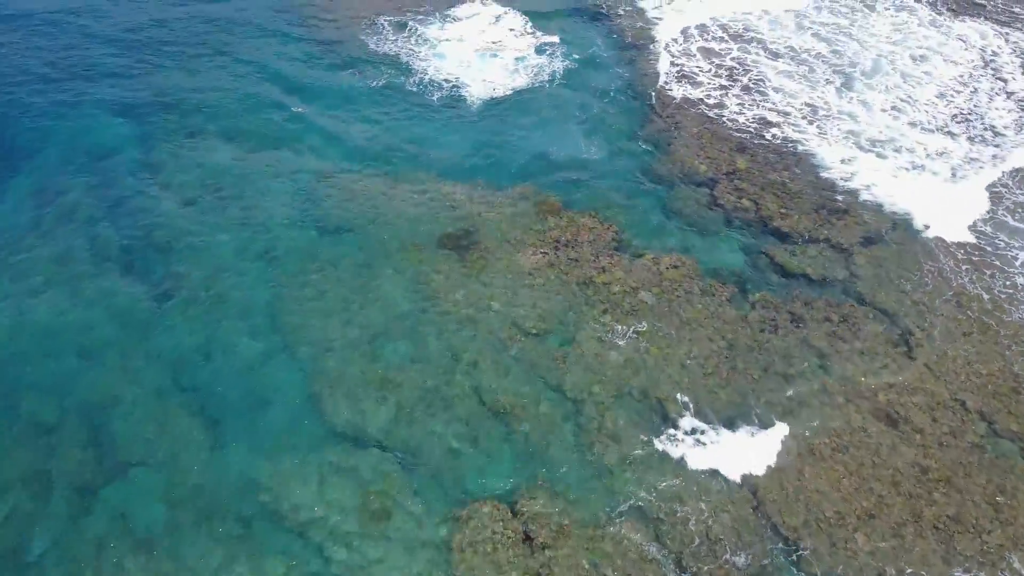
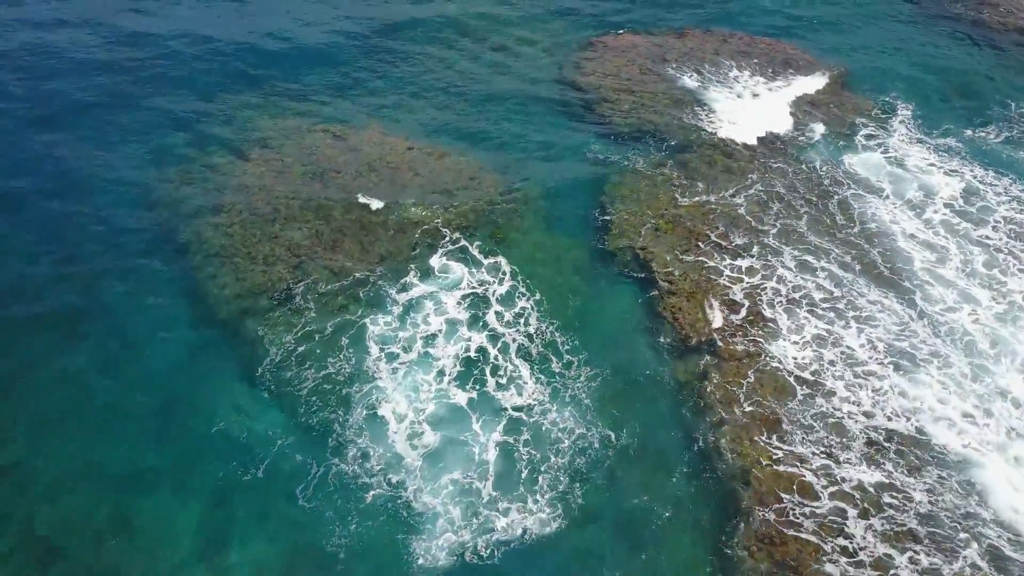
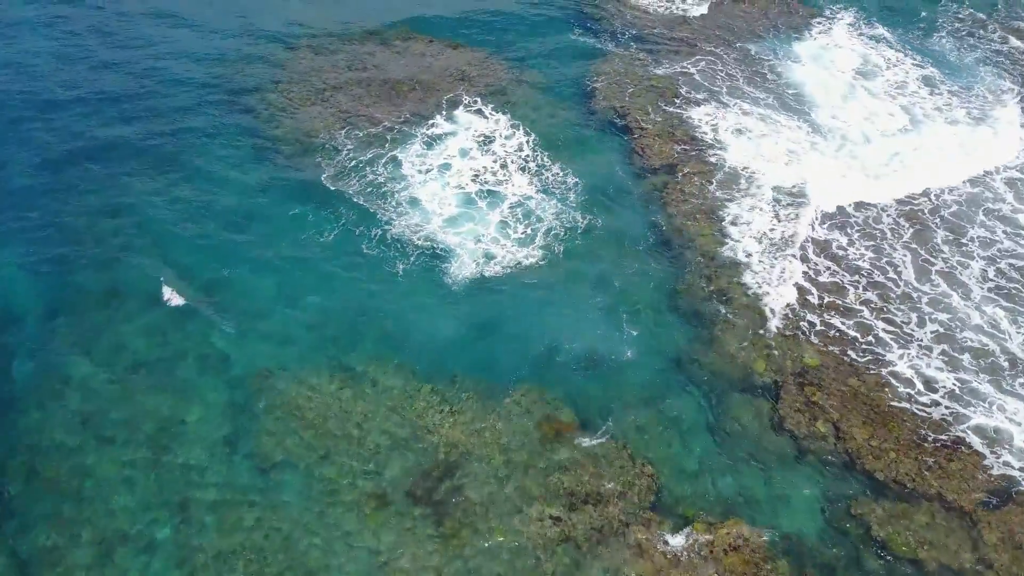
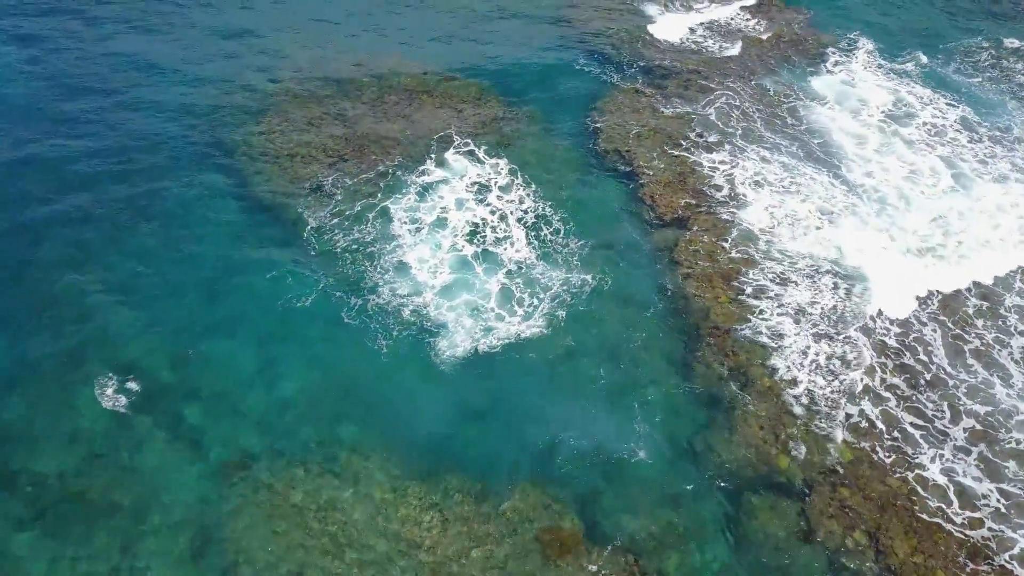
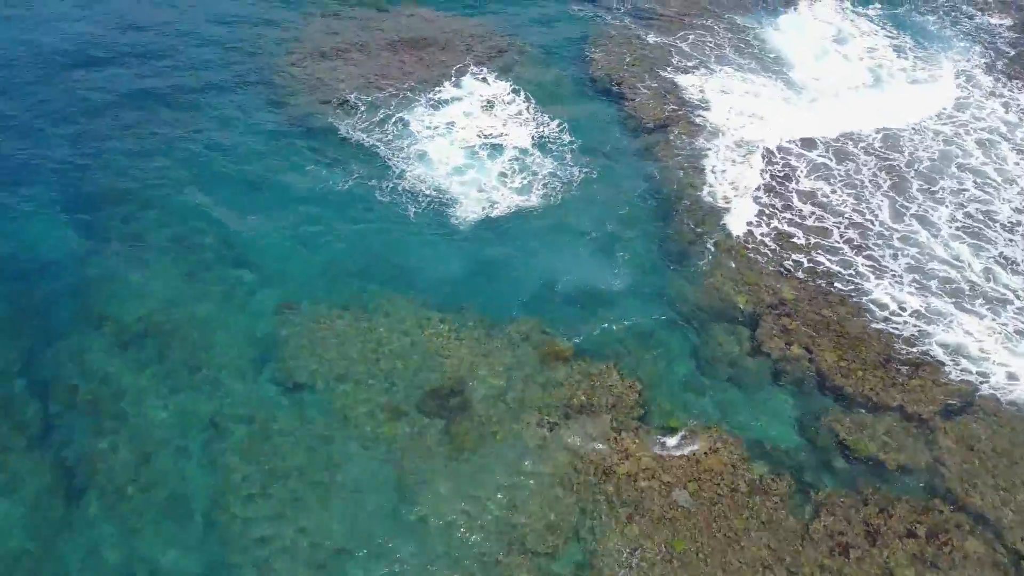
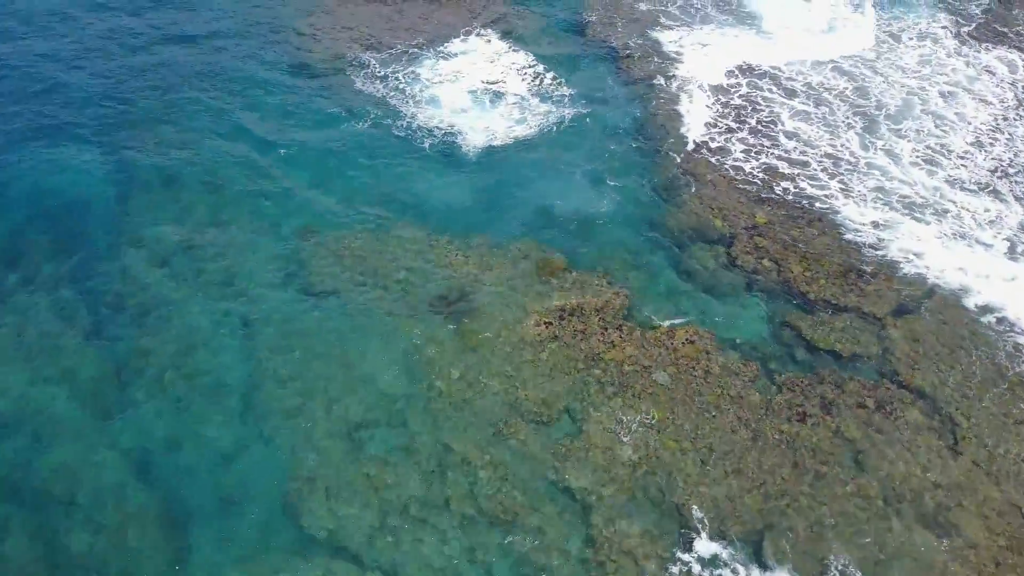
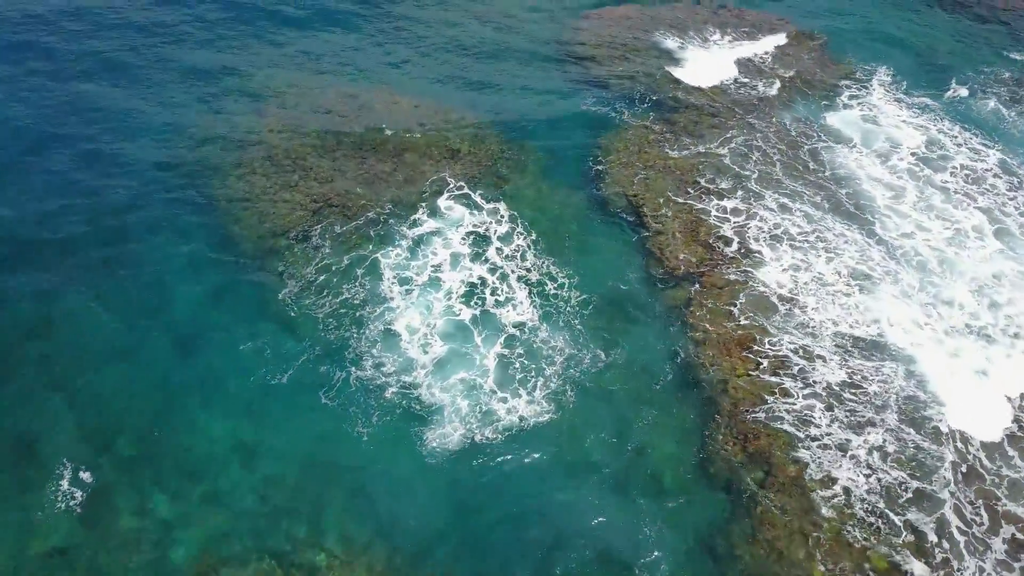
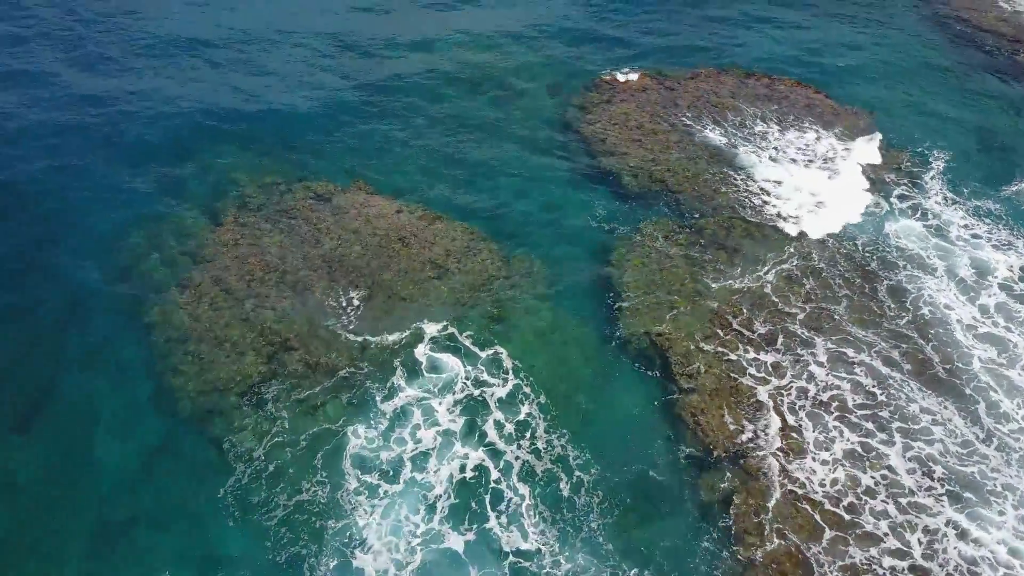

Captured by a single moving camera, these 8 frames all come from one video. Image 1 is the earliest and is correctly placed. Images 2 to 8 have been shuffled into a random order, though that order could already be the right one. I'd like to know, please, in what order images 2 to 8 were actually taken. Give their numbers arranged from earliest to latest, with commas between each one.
6, 5, 3, 4, 7, 2, 8
